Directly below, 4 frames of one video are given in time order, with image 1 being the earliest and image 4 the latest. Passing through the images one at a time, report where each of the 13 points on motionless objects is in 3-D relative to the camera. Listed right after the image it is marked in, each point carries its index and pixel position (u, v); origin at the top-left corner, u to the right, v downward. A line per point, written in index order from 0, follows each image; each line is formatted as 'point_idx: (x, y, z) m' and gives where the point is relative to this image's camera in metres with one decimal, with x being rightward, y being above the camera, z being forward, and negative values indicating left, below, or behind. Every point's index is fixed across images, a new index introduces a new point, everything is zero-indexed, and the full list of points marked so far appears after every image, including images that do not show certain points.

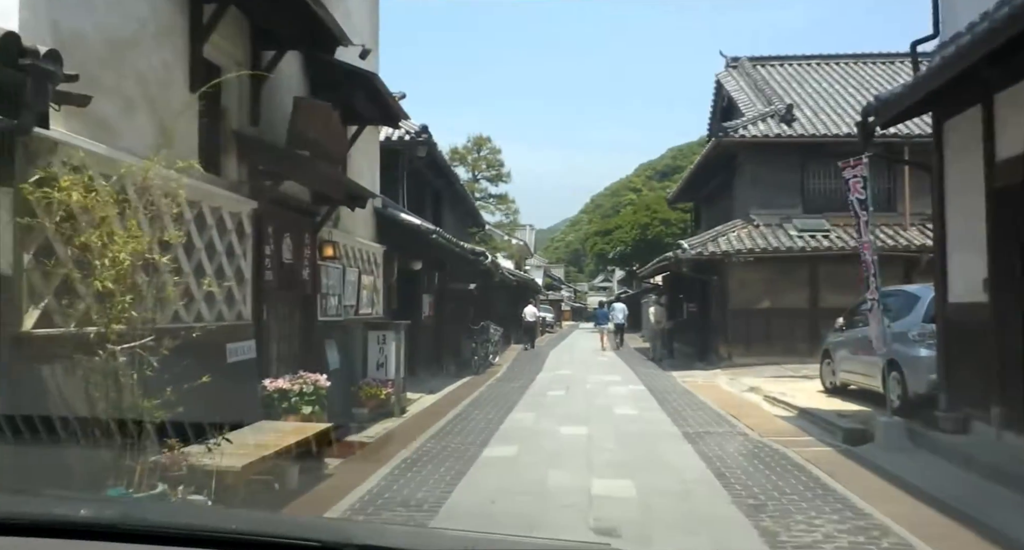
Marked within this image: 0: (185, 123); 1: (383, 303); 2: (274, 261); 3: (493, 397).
0: (-2.7, +1.2, +6.9) m
1: (-2.1, -0.4, +13.8) m
2: (-2.4, +0.2, +8.7) m
3: (-0.3, -1.9, +13.0) m
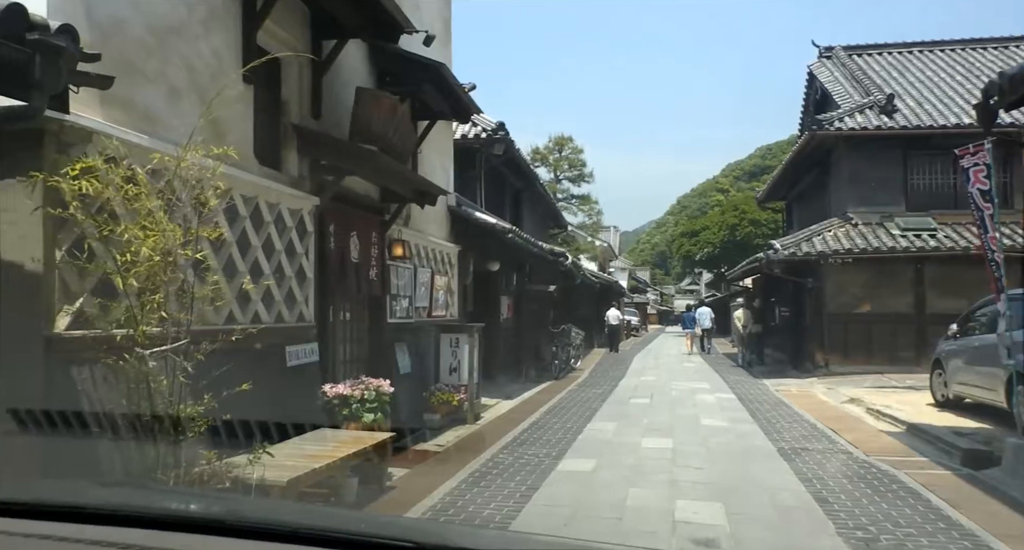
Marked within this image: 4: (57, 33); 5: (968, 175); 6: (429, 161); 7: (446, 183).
0: (-2.1, +1.2, +6.5) m
1: (-0.8, -0.5, +13.4) m
2: (-1.7, +0.2, +8.3) m
3: (+0.9, -1.9, +12.4) m
4: (-2.1, +1.1, +3.9) m
5: (+4.6, +1.0, +8.5) m
6: (-1.1, +1.6, +11.9) m
7: (-1.0, +1.4, +12.7) m
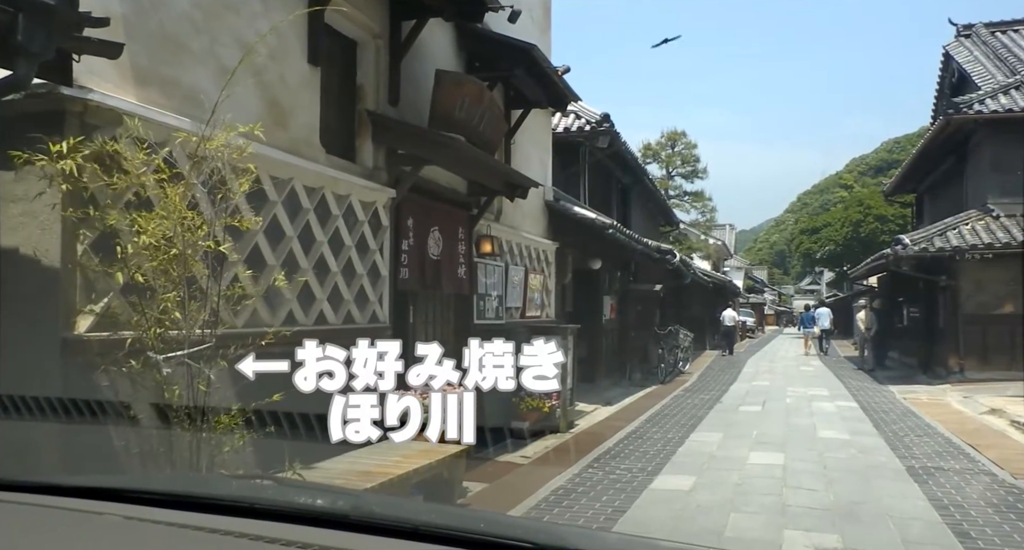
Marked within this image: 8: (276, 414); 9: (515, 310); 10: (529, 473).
0: (-1.5, +1.2, +6.1) m
1: (+0.6, -0.4, +12.8) m
2: (-0.8, +0.2, +7.8) m
3: (+2.2, -1.9, +11.6) m
4: (-1.9, +1.2, +3.6) m
5: (+5.4, +1.1, +7.2) m
6: (+0.2, +1.6, +11.3) m
7: (+0.4, +1.4, +12.1) m
8: (-1.6, -0.9, +5.8) m
9: (0.0, -0.4, +10.7) m
10: (+0.1, -1.7, +7.4) m
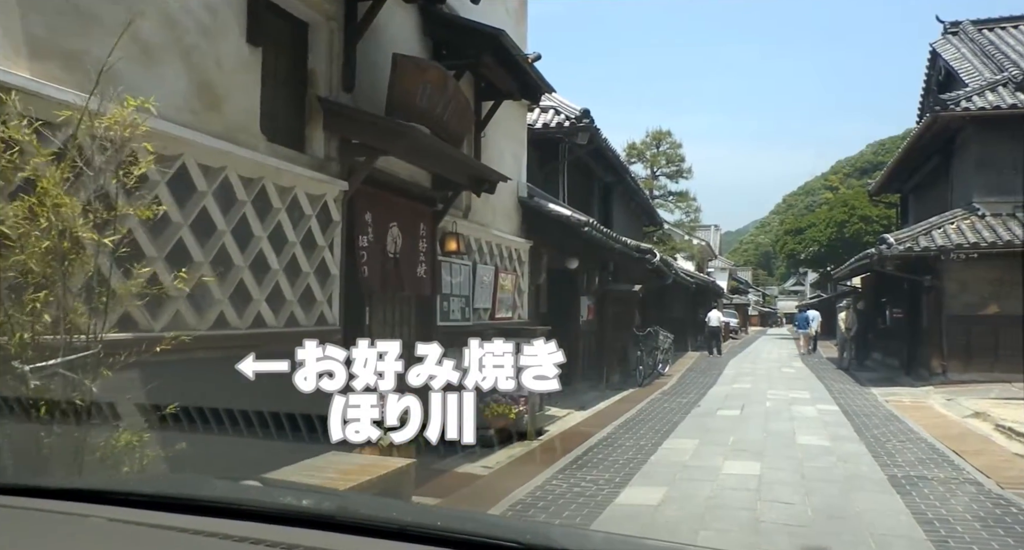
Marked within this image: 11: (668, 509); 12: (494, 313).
0: (-1.8, +1.3, +5.7) m
1: (+0.2, -0.4, +12.3) m
2: (-1.2, +0.2, +7.4) m
3: (+1.8, -1.9, +11.2) m
4: (-2.1, +1.2, +3.1) m
5: (+5.1, +1.1, +6.9) m
6: (-0.2, +1.6, +10.9) m
7: (0.0, +1.4, +11.6) m
8: (-1.9, -0.9, +5.3) m
9: (-0.3, -0.4, +10.3) m
10: (-0.2, -1.7, +7.0) m
11: (+1.1, -1.7, +6.1) m
12: (-0.2, -0.5, +10.6) m
